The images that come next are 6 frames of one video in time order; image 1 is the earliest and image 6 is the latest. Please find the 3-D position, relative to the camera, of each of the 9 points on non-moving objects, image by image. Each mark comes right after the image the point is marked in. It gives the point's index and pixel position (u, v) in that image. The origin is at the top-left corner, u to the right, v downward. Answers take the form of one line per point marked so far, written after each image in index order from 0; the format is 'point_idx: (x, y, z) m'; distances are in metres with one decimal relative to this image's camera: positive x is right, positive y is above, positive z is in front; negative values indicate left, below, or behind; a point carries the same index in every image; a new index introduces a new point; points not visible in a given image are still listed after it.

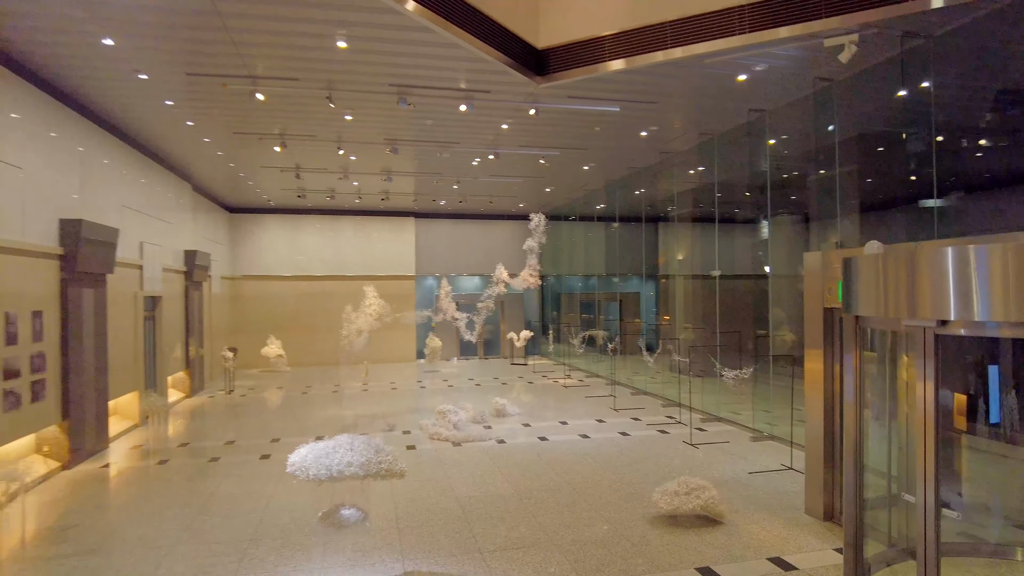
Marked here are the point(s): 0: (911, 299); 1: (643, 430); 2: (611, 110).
0: (+1.9, -0.1, +3.1) m
1: (+1.7, -1.8, +8.2) m
2: (+1.2, +2.1, +7.8) m
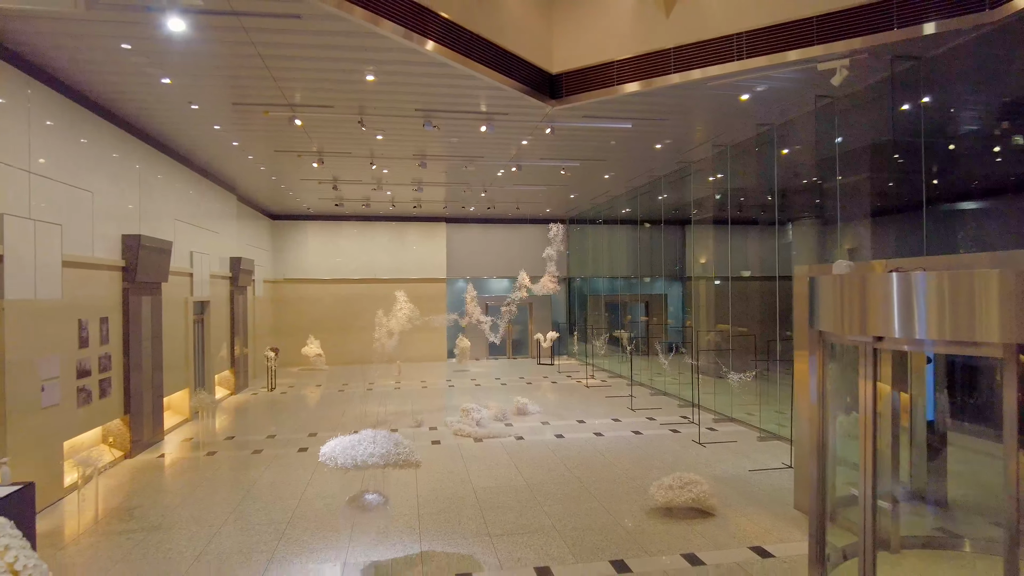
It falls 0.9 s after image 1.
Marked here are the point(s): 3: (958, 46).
0: (+1.9, -0.2, +3.5) m
1: (+1.9, -1.9, +8.6) m
2: (+1.4, +2.1, +8.2) m
3: (+4.1, +2.2, +5.9) m
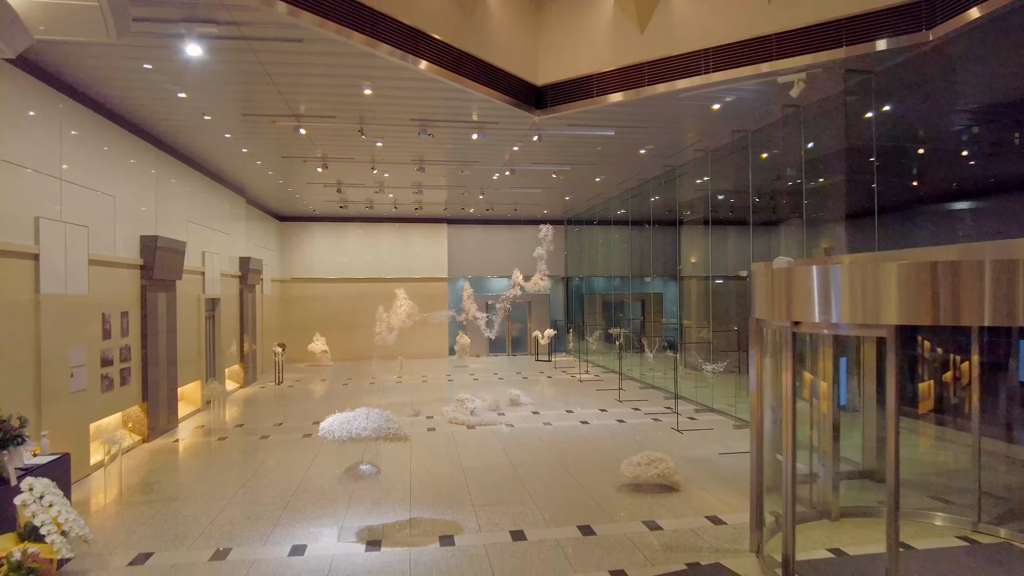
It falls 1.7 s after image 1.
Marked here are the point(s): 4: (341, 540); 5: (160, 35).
0: (+1.7, -0.1, +4.0) m
1: (+1.8, -1.9, +9.2) m
2: (+1.3, +2.1, +8.8) m
3: (+3.9, +2.3, +6.4) m
4: (-1.3, -1.9, +4.8) m
5: (-2.8, +2.0, +5.2) m
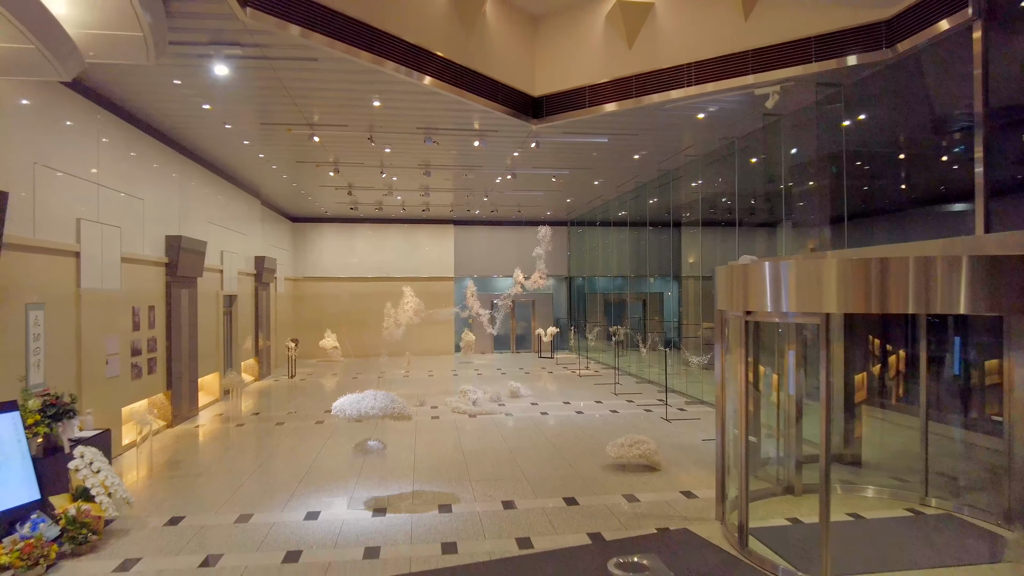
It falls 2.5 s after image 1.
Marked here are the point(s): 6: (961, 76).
0: (+1.7, -0.1, +4.6) m
1: (+1.8, -1.8, +9.7) m
2: (+1.3, +2.1, +9.3) m
3: (+3.9, +2.3, +6.9) m
4: (-1.4, -1.8, +5.4) m
5: (-2.9, +2.1, +5.8) m
6: (+4.0, +1.9, +5.8) m
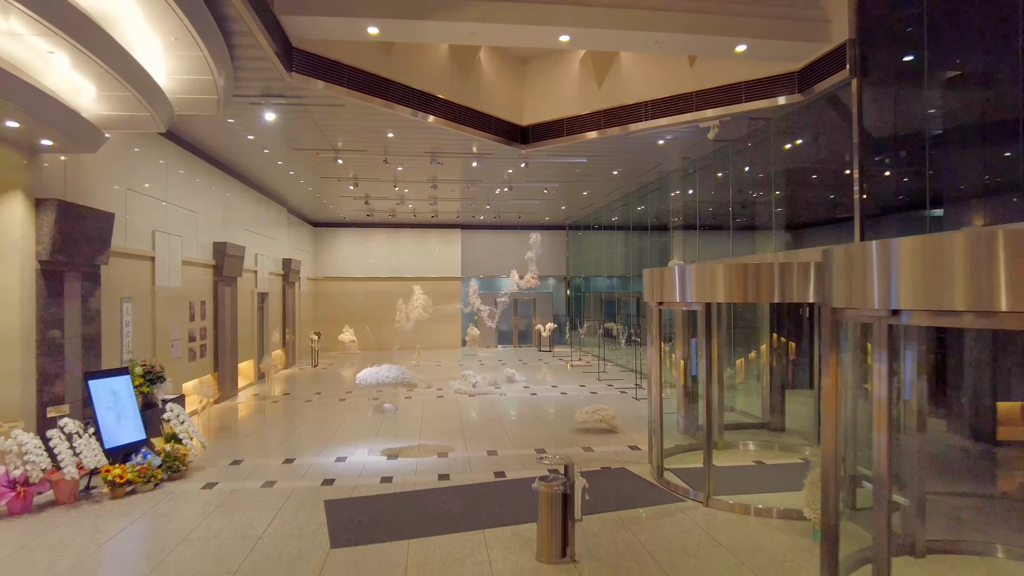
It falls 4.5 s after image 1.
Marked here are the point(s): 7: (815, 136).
0: (+1.5, 0.0, +6.1) m
1: (+1.7, -1.8, +11.2) m
2: (+1.2, +2.2, +10.8) m
3: (+3.7, +2.3, +8.4) m
4: (-1.5, -1.8, +7.0) m
5: (-3.1, +2.1, +7.4) m
6: (+3.8, +1.9, +7.3) m
7: (+3.7, +1.9, +7.9) m
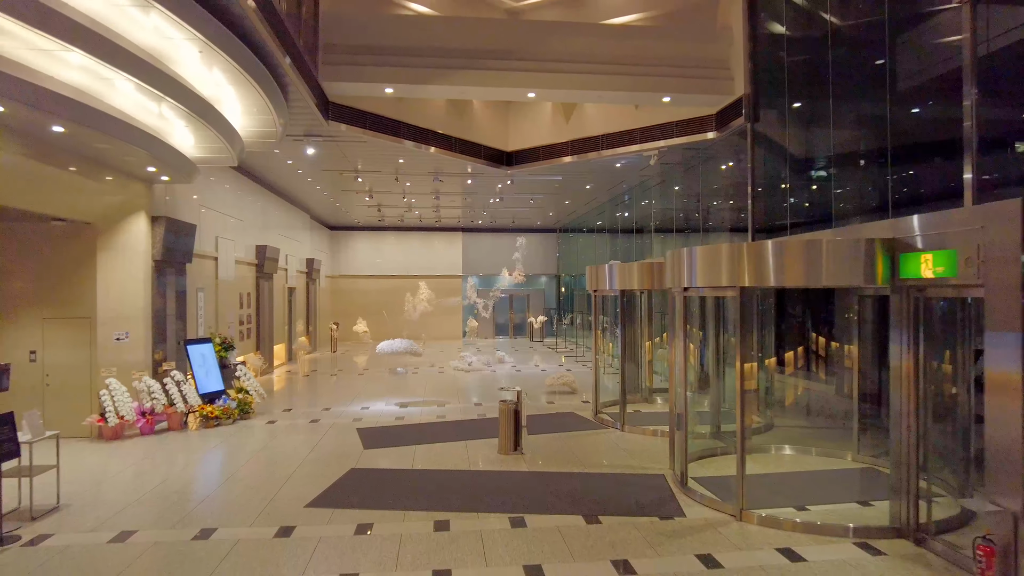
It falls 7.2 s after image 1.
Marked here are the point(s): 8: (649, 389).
0: (+1.2, +0.1, +8.4) m
1: (+1.5, -1.7, +13.5) m
2: (+0.9, +2.3, +13.1) m
3: (+3.5, +2.4, +10.6) m
4: (-1.8, -1.7, +9.3) m
5: (-3.3, +2.2, +9.7) m
6: (+3.5, +2.0, +9.6) m
7: (+3.4, +2.0, +10.1) m
8: (+1.8, -1.3, +8.5) m
